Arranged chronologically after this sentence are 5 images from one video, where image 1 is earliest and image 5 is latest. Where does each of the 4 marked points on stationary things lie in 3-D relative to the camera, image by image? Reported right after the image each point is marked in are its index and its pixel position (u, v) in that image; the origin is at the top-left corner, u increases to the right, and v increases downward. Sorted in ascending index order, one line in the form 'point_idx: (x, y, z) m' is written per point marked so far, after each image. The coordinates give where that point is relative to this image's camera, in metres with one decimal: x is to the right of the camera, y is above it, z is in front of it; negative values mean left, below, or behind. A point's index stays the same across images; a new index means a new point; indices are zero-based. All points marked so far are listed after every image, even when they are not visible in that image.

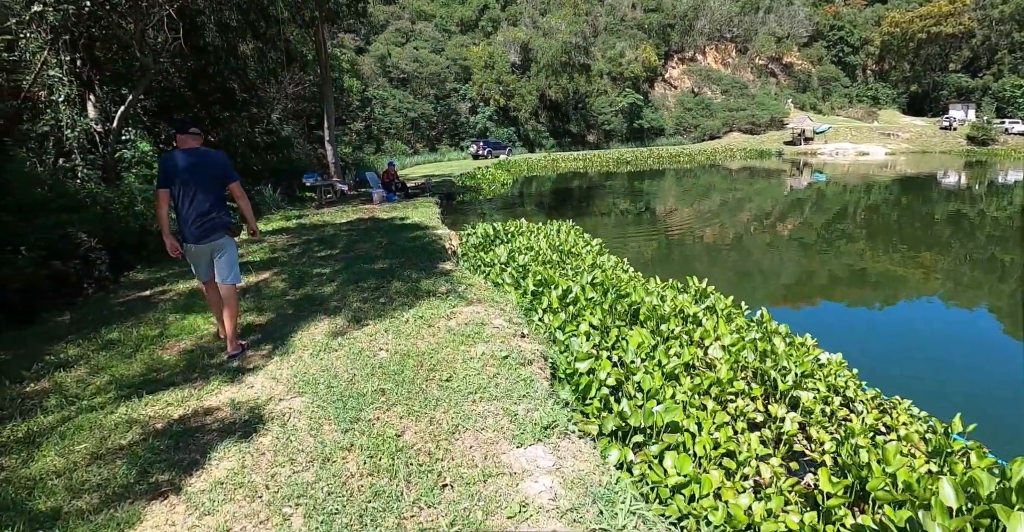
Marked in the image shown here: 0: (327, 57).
0: (-4.5, +5.1, +15.6) m
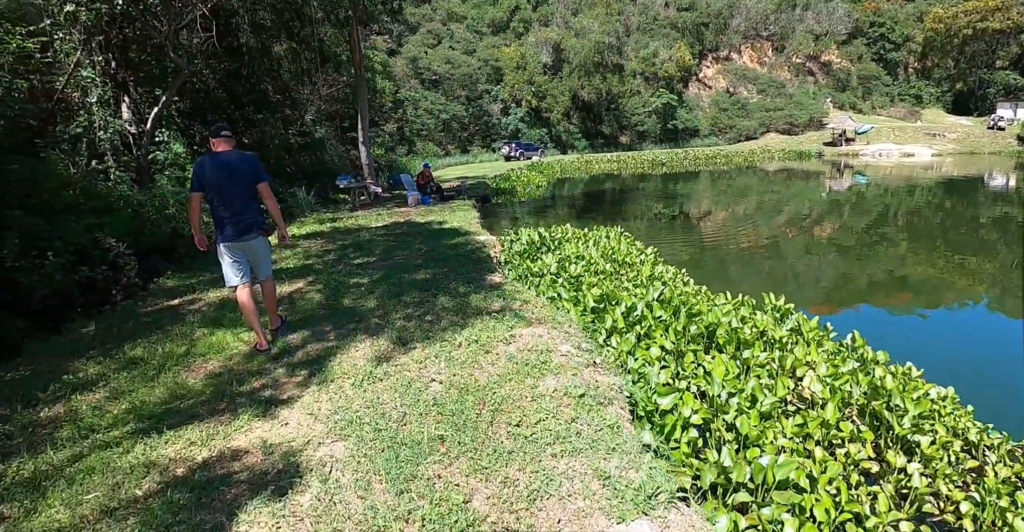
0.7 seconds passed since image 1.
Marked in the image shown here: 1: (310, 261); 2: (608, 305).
0: (-3.6, +5.0, +15.3) m
1: (-2.2, +0.1, +7.0) m
2: (+0.9, -0.4, +4.9) m
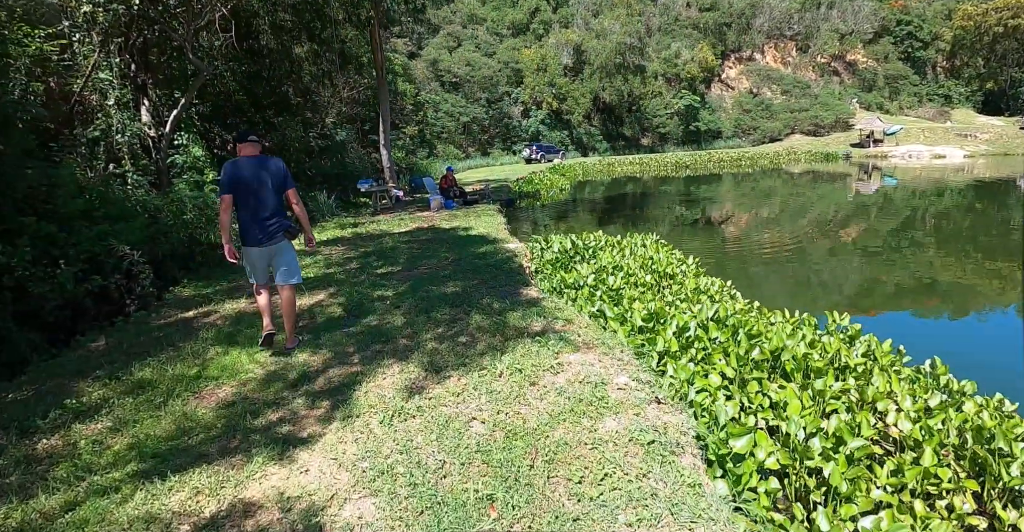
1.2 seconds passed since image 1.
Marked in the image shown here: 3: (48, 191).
0: (-3.0, +4.9, +15.0) m
1: (-1.9, 0.0, +6.7) m
2: (+1.1, -0.5, +4.4) m
3: (-4.5, +0.7, +6.1) m
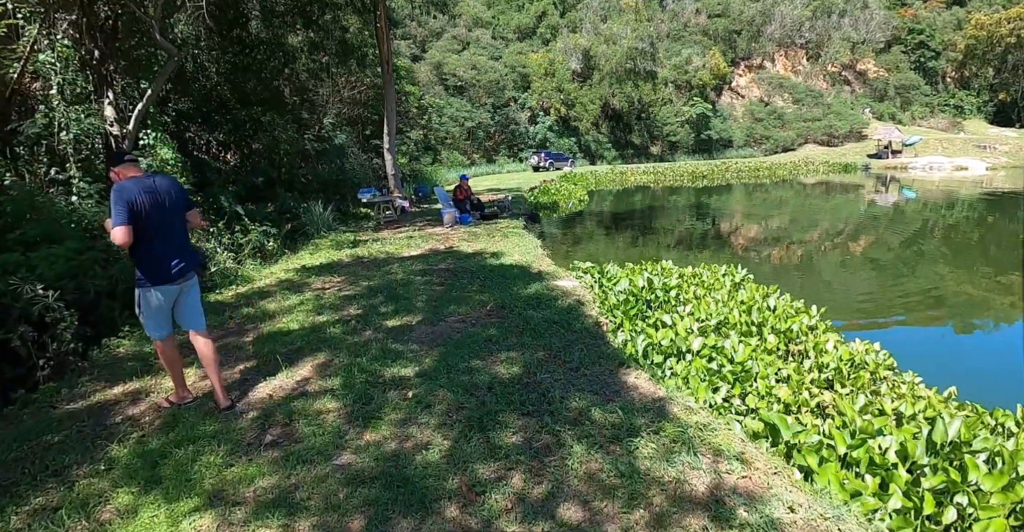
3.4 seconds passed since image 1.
0: (-2.5, +4.4, +13.2) m
1: (-1.4, -0.4, +4.8) m
2: (+1.6, -0.8, +2.6) m
3: (-4.0, +0.4, +4.3) m
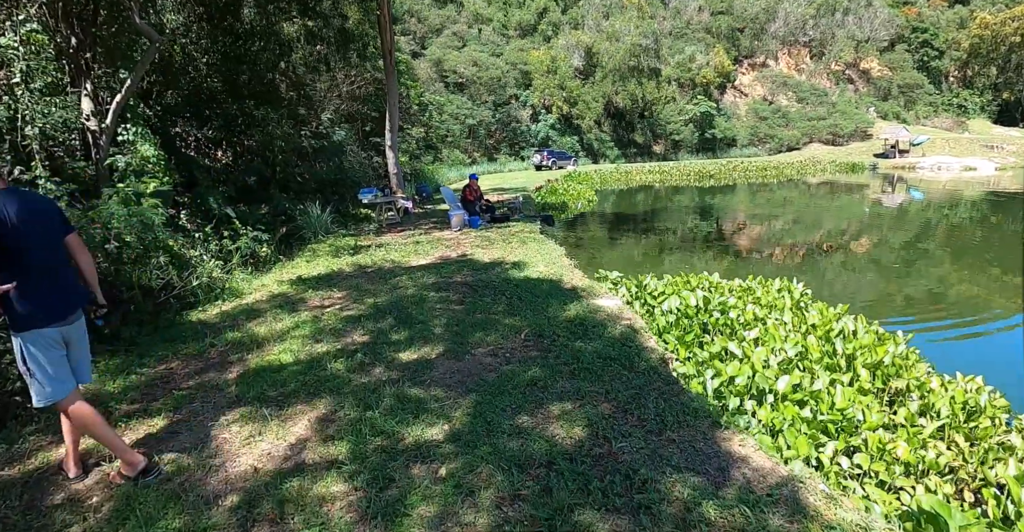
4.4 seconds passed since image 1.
0: (-2.3, +4.3, +12.4) m
1: (-1.2, -0.5, +4.0) m
2: (+1.9, -1.0, +1.8) m
3: (-3.7, +0.3, +3.5) m
